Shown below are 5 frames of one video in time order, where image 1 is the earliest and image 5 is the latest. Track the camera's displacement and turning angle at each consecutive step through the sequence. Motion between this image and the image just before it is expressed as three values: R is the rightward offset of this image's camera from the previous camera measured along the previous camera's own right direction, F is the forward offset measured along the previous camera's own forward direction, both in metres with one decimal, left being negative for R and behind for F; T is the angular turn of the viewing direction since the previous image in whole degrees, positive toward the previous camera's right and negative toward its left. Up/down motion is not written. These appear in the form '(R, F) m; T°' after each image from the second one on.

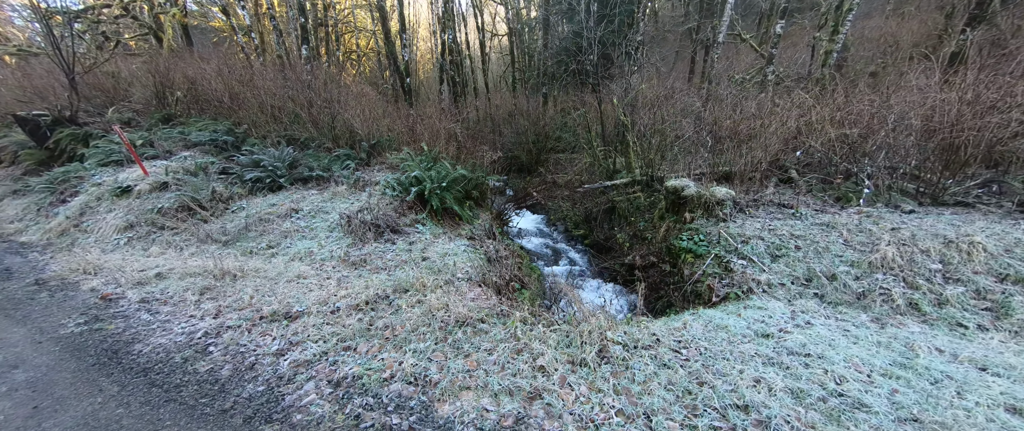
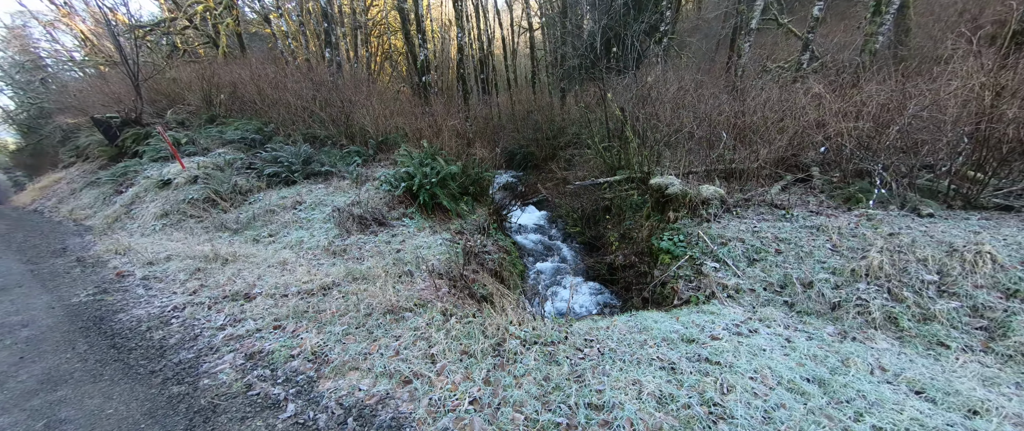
(+0.9, 0.0) m; -7°
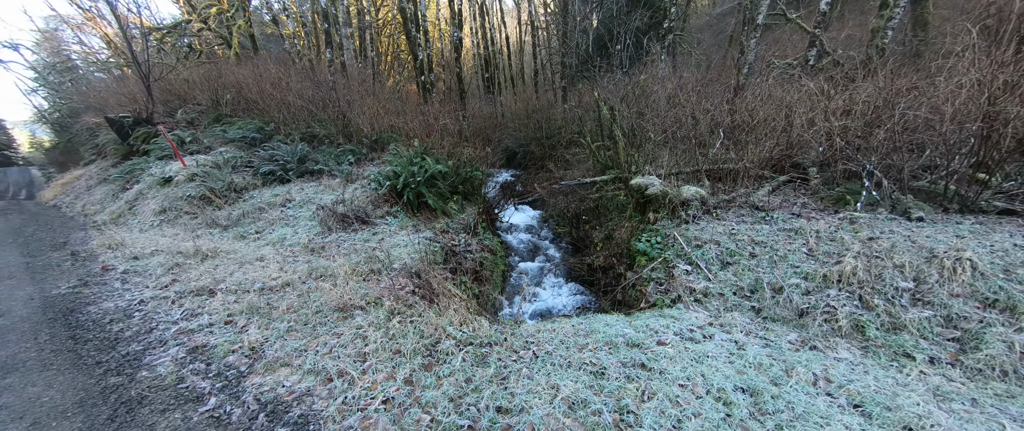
(+0.5, 0.0) m; -2°
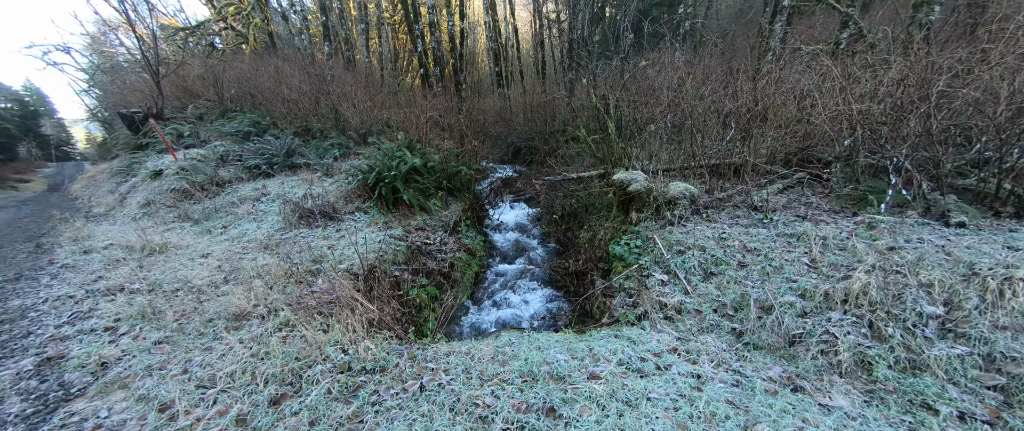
(+0.7, +0.5) m; -4°
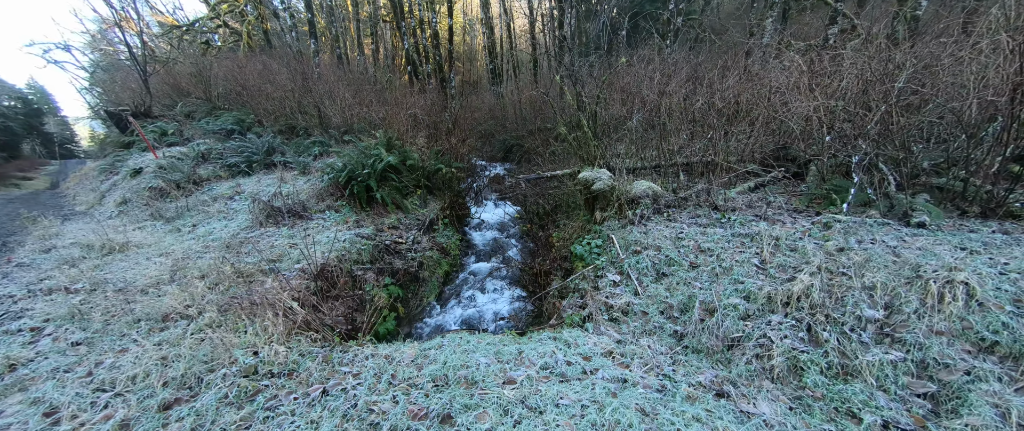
(+0.5, +0.1) m; -1°
